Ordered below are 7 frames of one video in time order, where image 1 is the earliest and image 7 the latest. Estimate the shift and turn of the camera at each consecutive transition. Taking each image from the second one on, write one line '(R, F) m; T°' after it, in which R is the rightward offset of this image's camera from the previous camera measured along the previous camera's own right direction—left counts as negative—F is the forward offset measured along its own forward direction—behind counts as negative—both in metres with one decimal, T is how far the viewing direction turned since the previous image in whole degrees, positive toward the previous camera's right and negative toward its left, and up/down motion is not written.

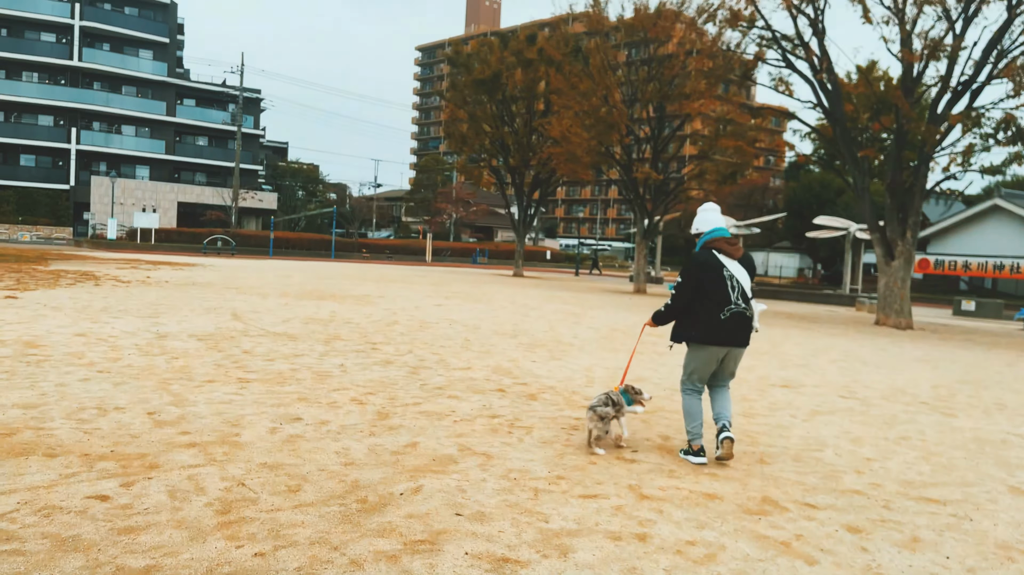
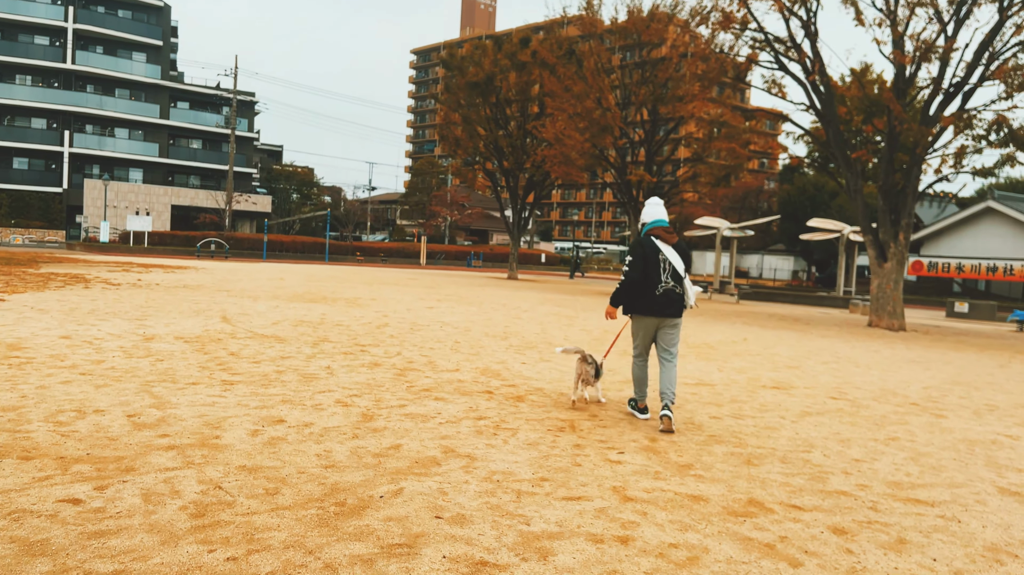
(+0.1, +0.1) m; 0°
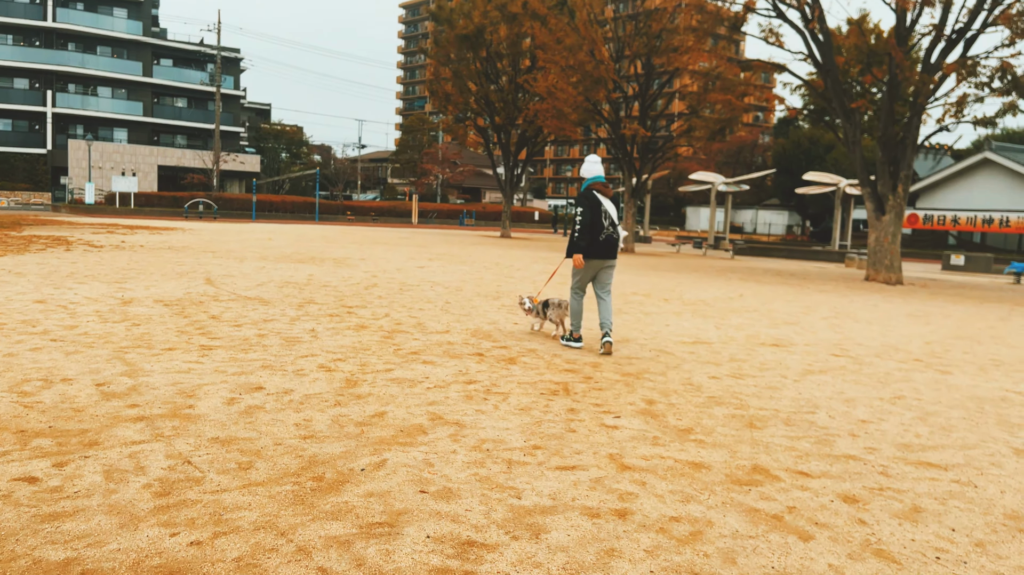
(0.0, +0.3) m; 0°
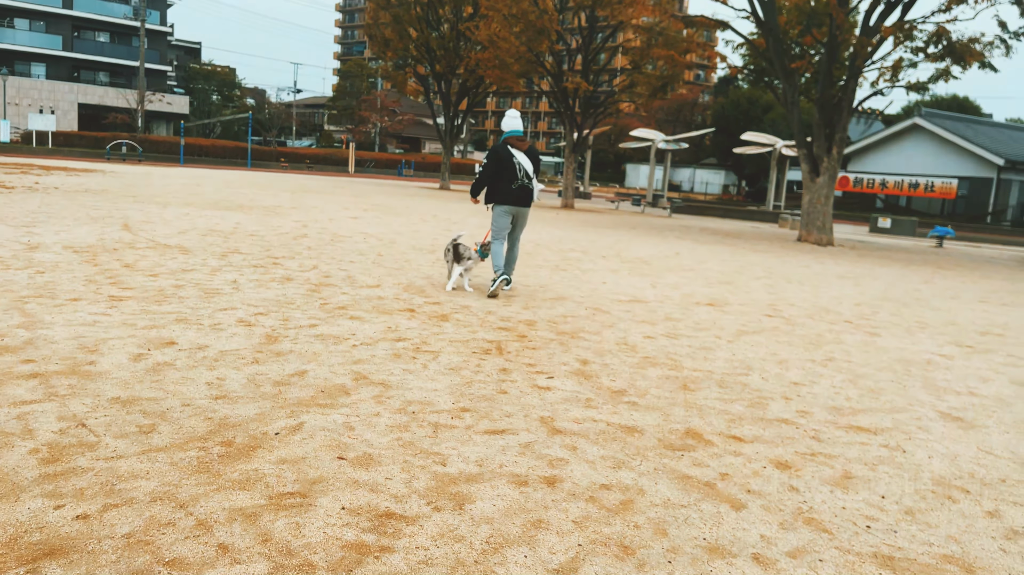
(0.0, +0.2) m; +4°
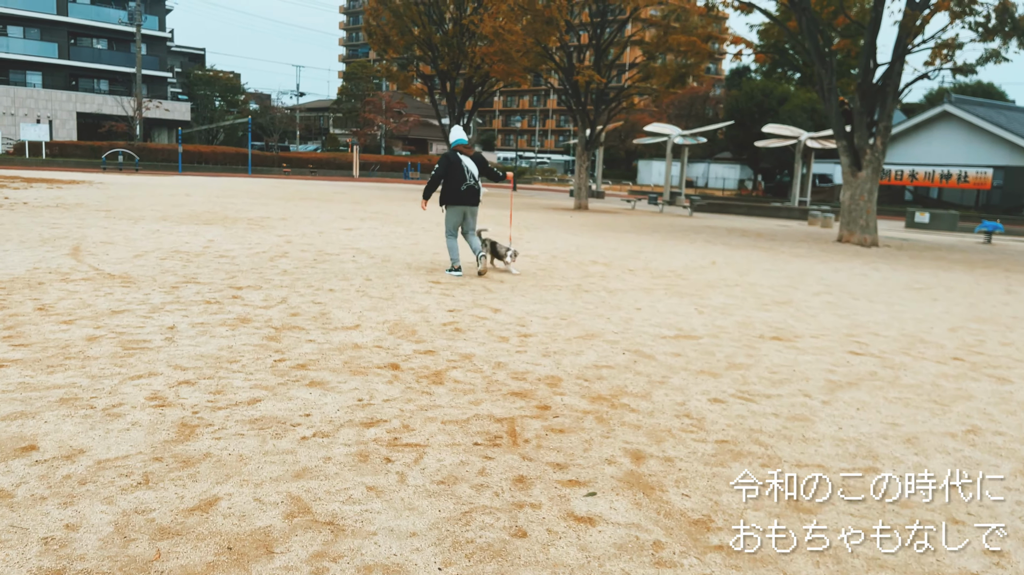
(0.0, +1.4) m; -1°
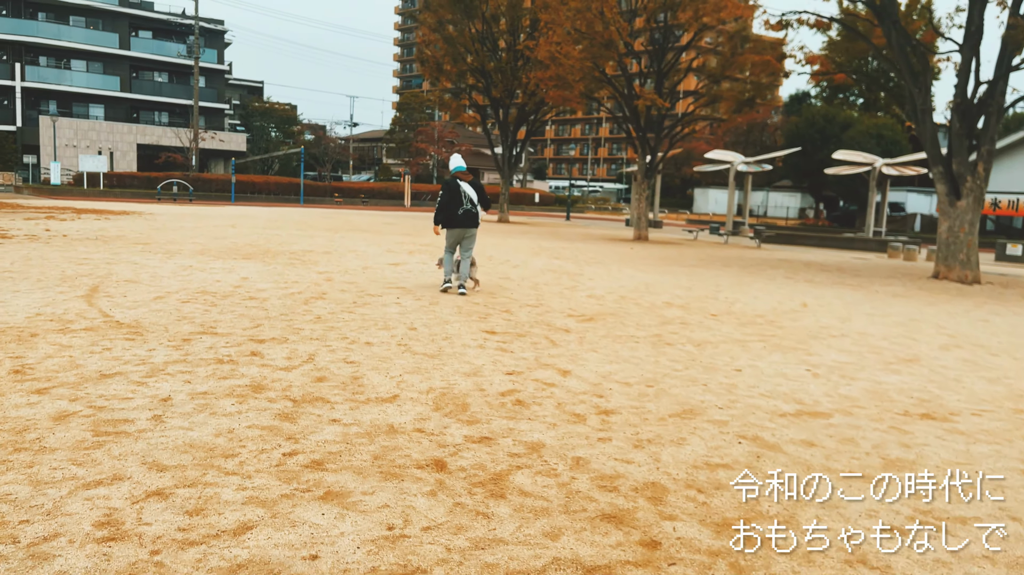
(-0.1, +1.1) m; -4°
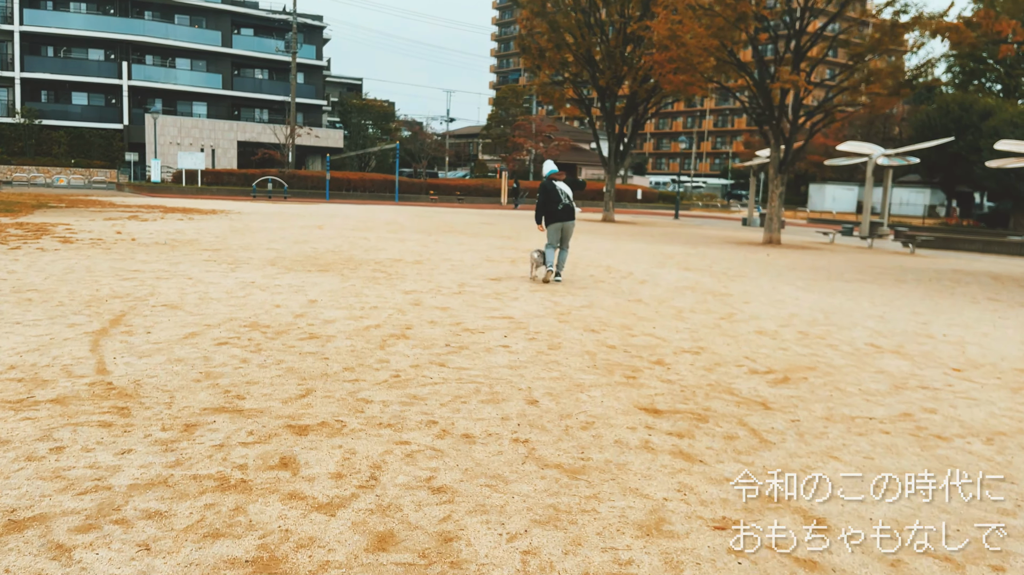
(-0.4, +2.1) m; -7°
